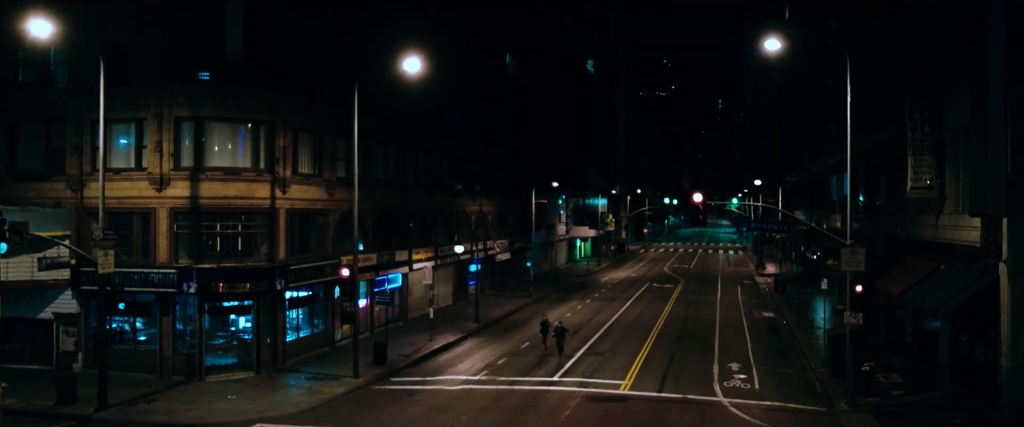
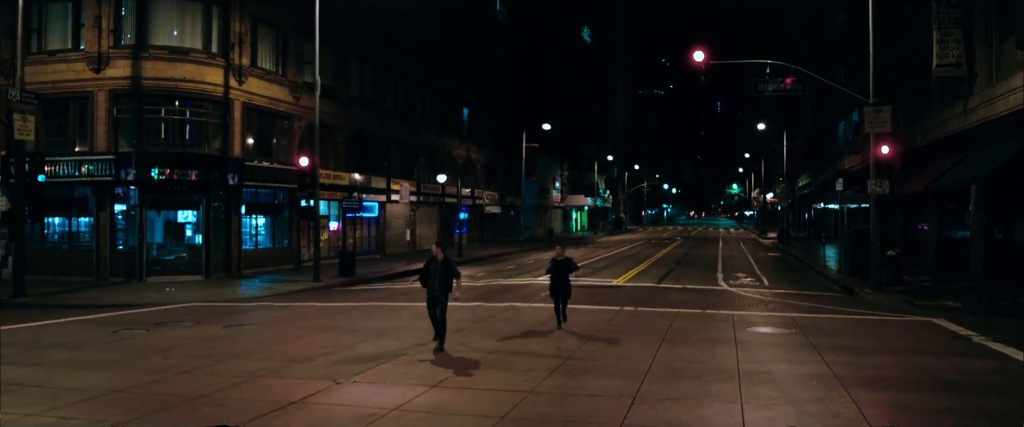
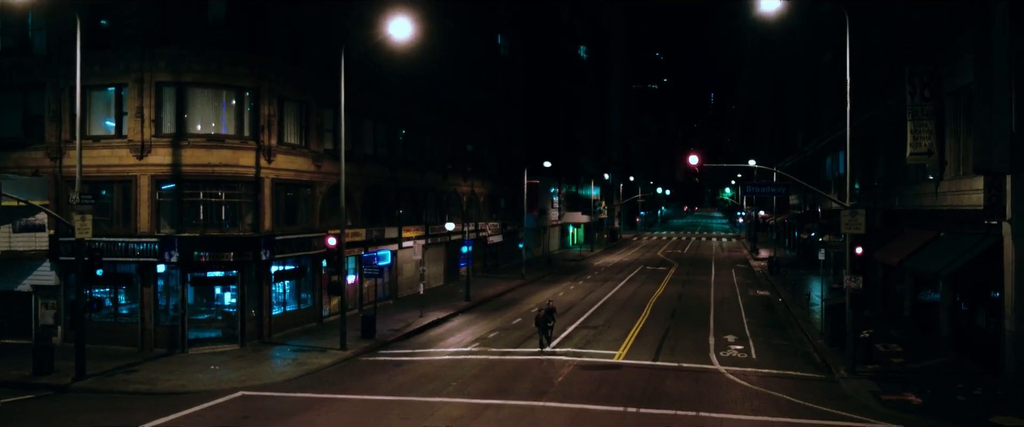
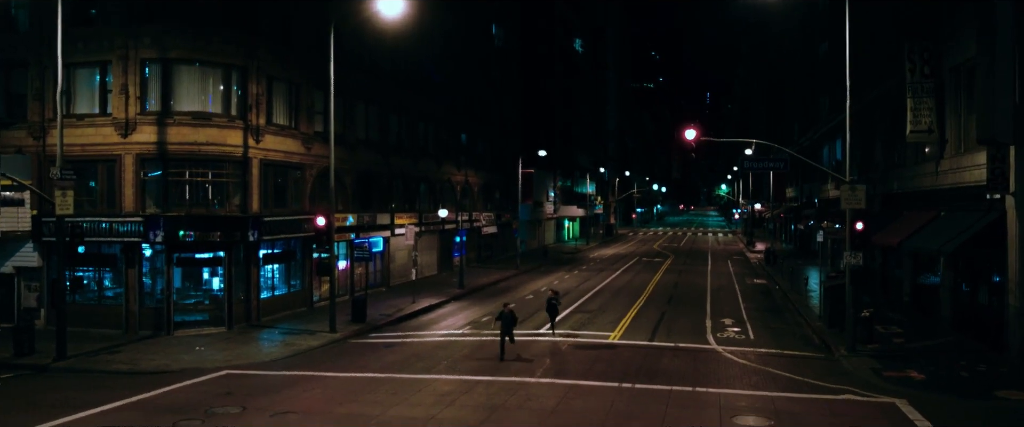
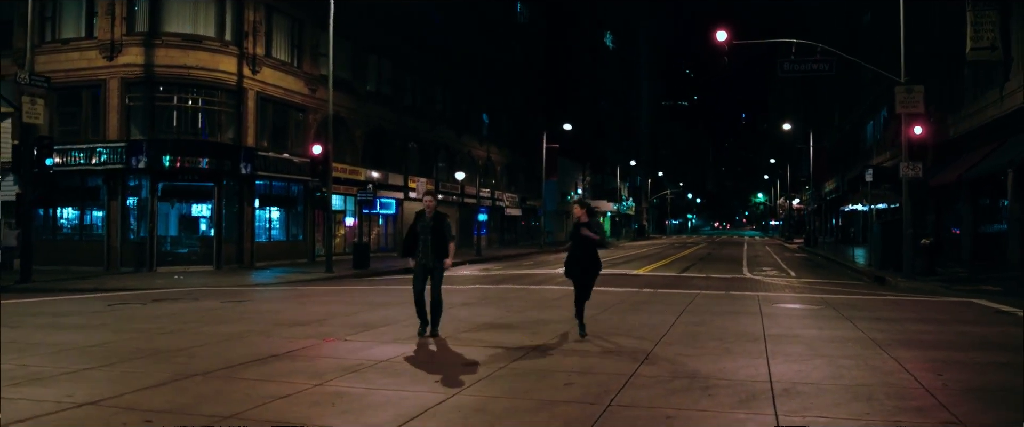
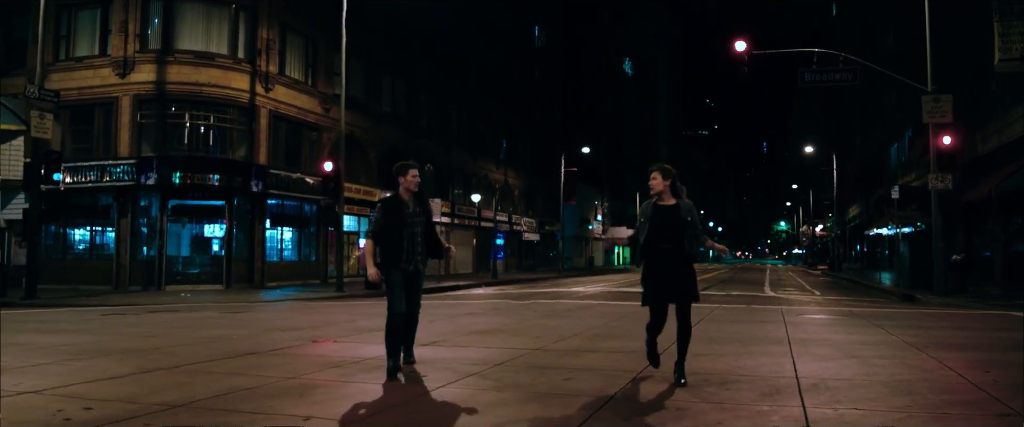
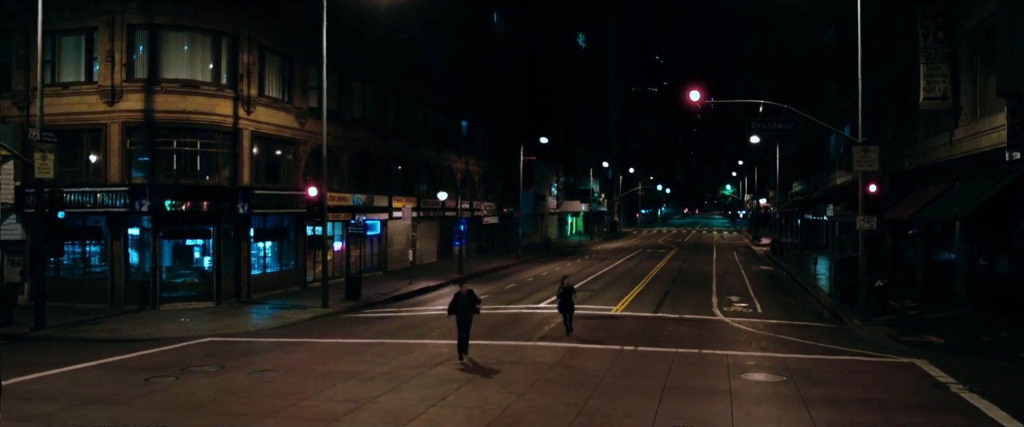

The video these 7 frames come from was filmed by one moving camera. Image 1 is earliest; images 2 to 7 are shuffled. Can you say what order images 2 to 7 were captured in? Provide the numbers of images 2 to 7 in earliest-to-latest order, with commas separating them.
3, 4, 7, 2, 5, 6
